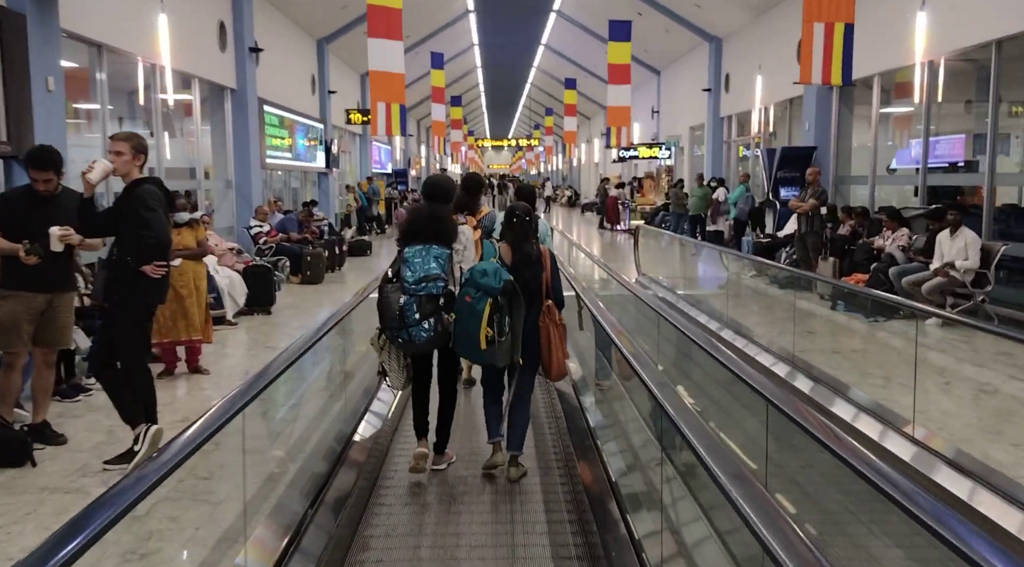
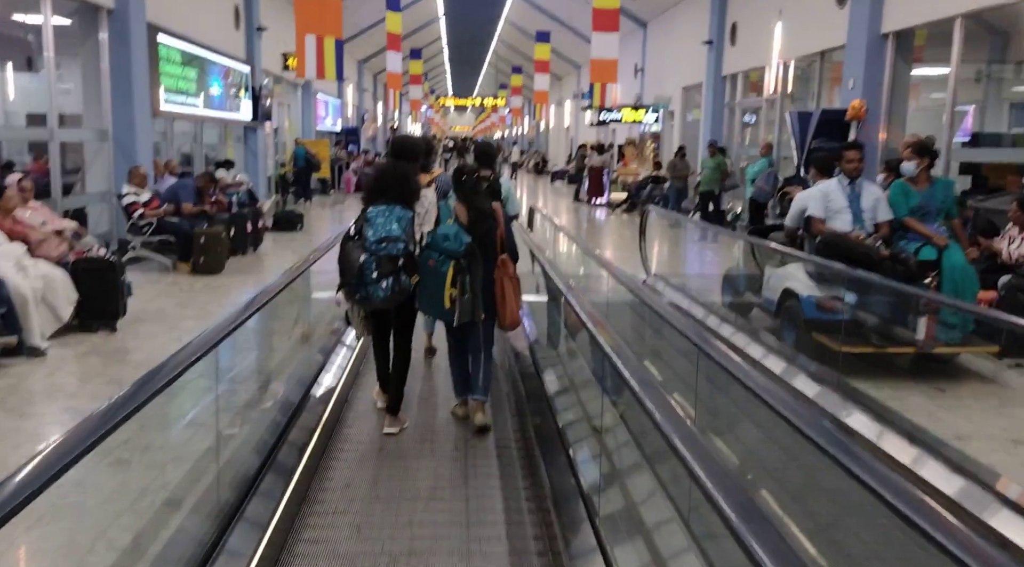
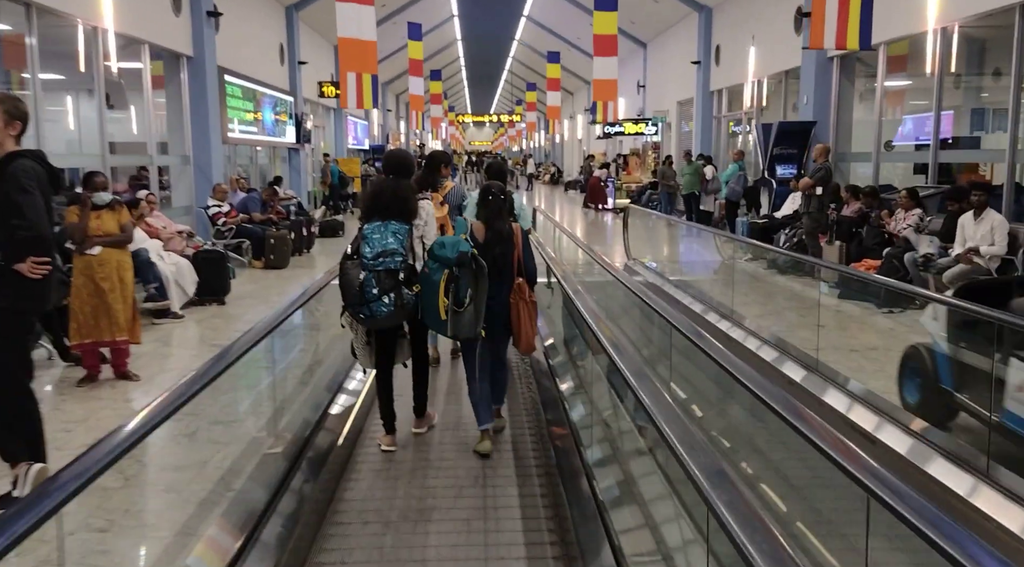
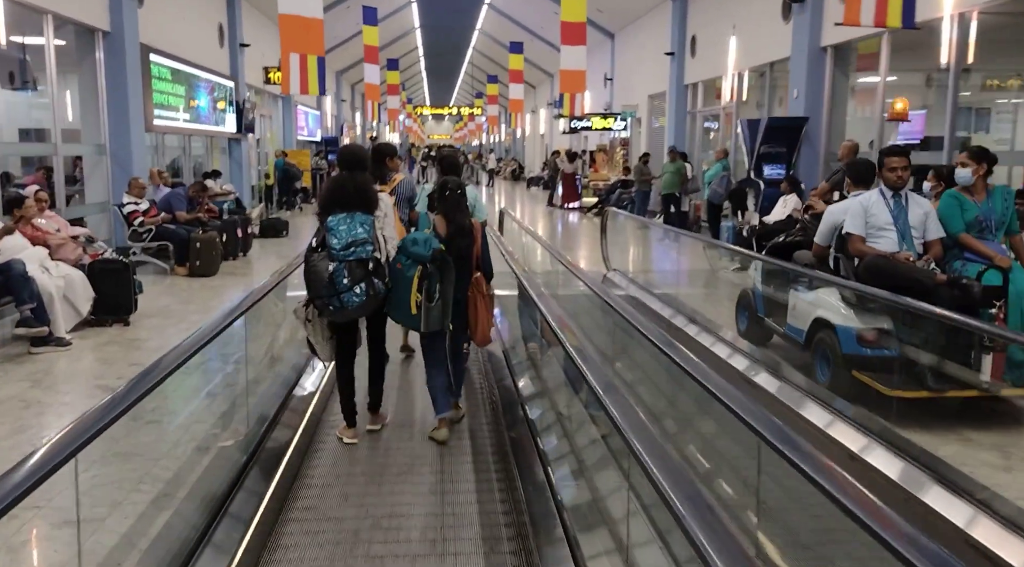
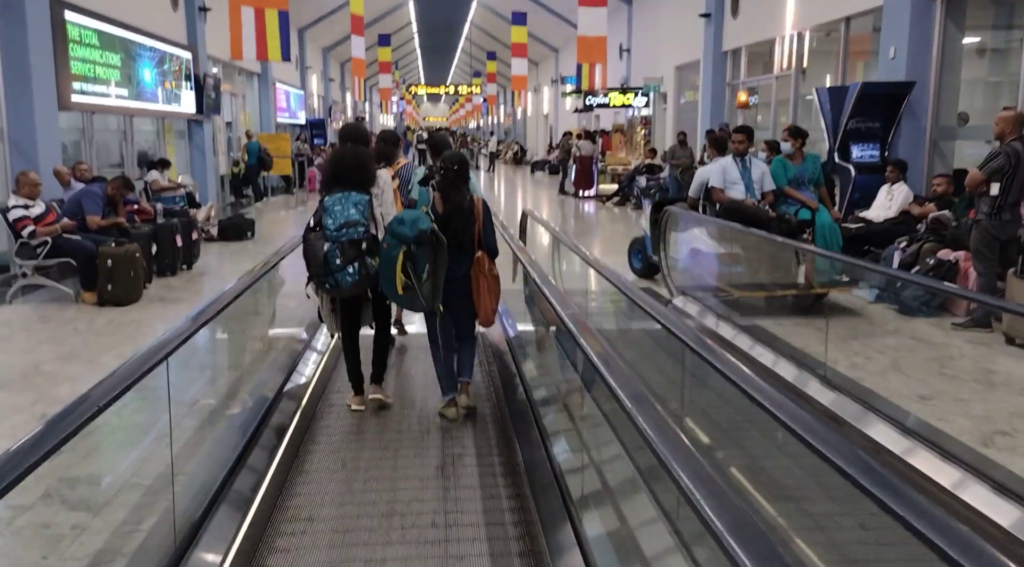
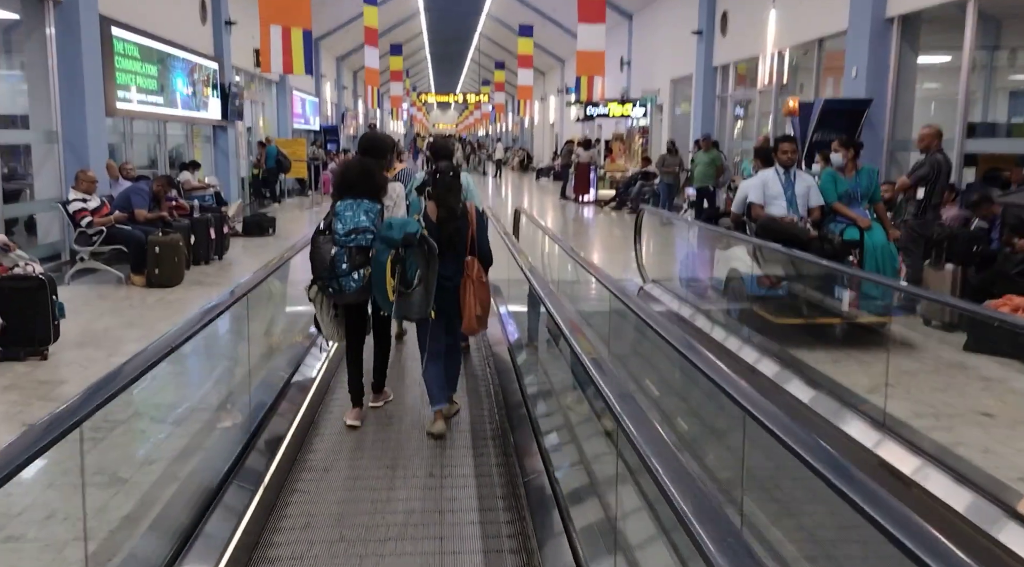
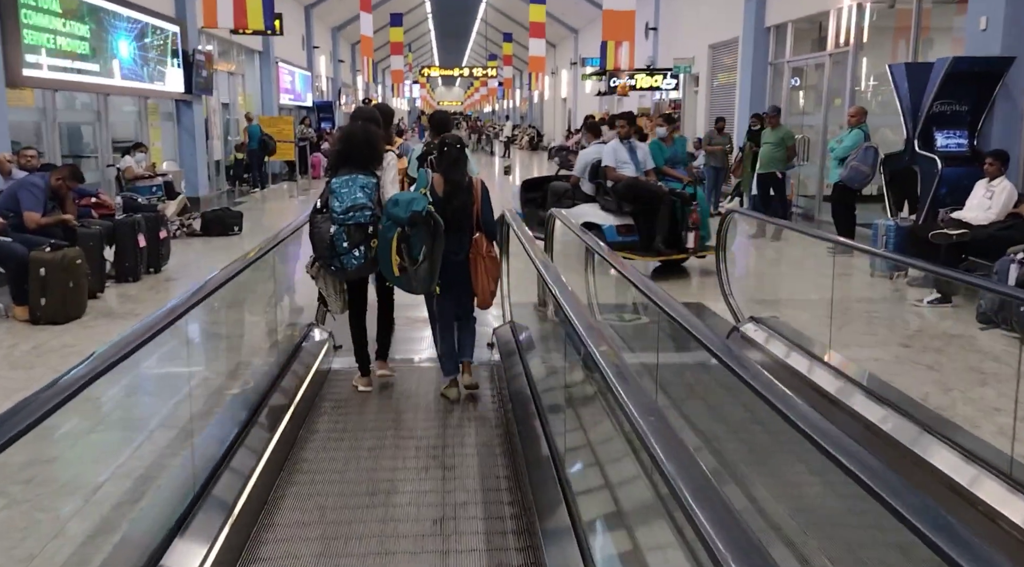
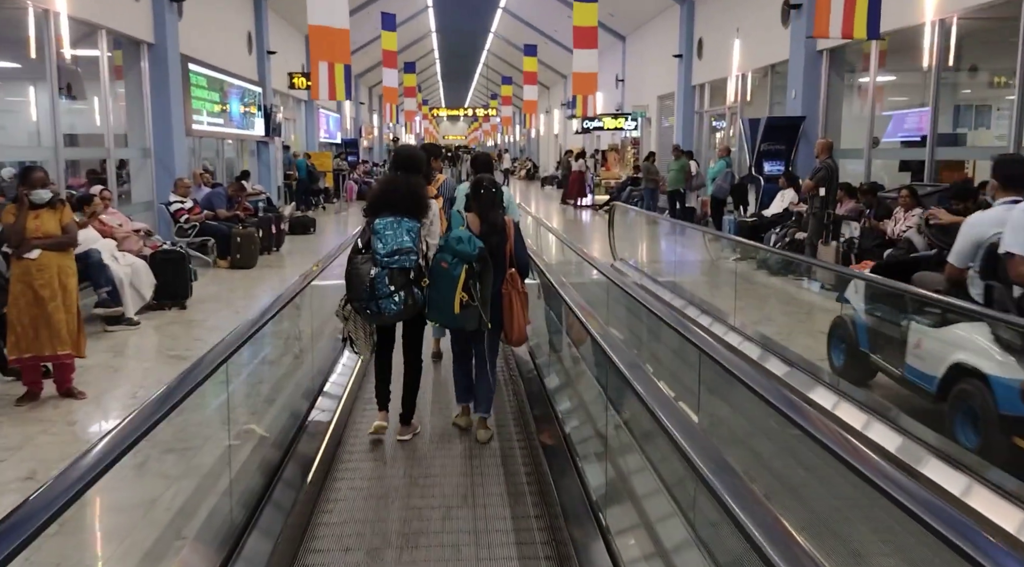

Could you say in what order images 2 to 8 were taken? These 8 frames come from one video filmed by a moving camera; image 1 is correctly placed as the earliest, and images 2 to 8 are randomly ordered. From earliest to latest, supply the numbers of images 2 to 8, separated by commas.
3, 8, 4, 2, 6, 5, 7
